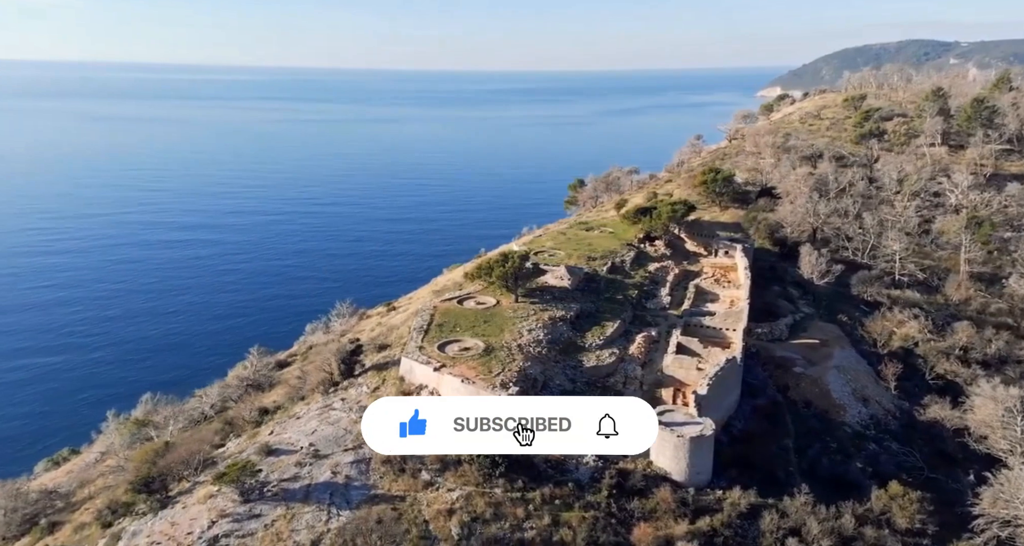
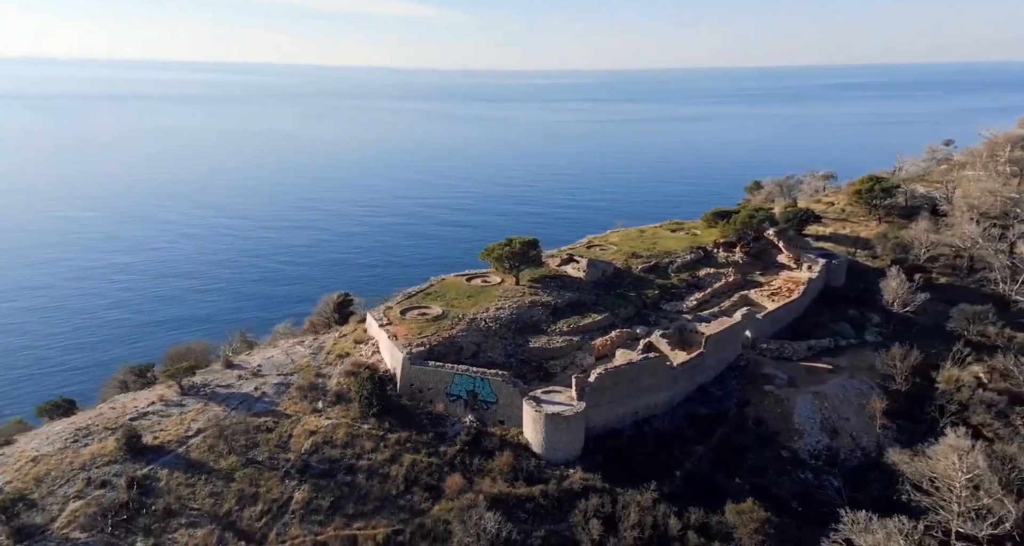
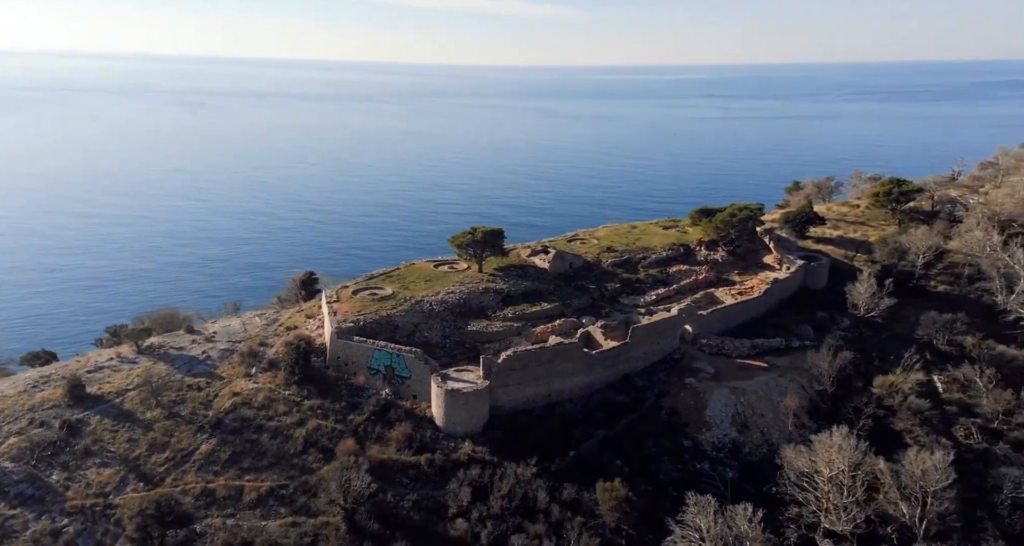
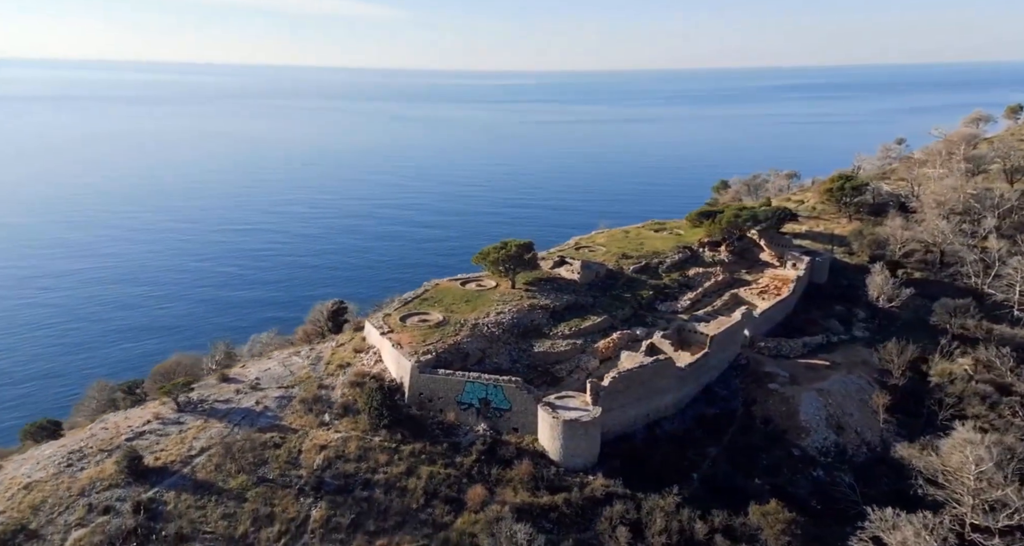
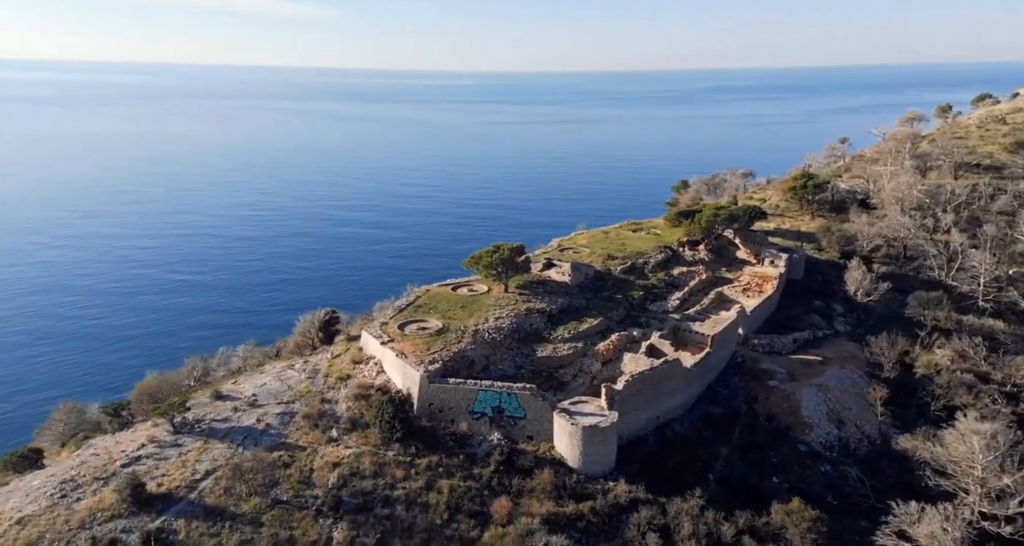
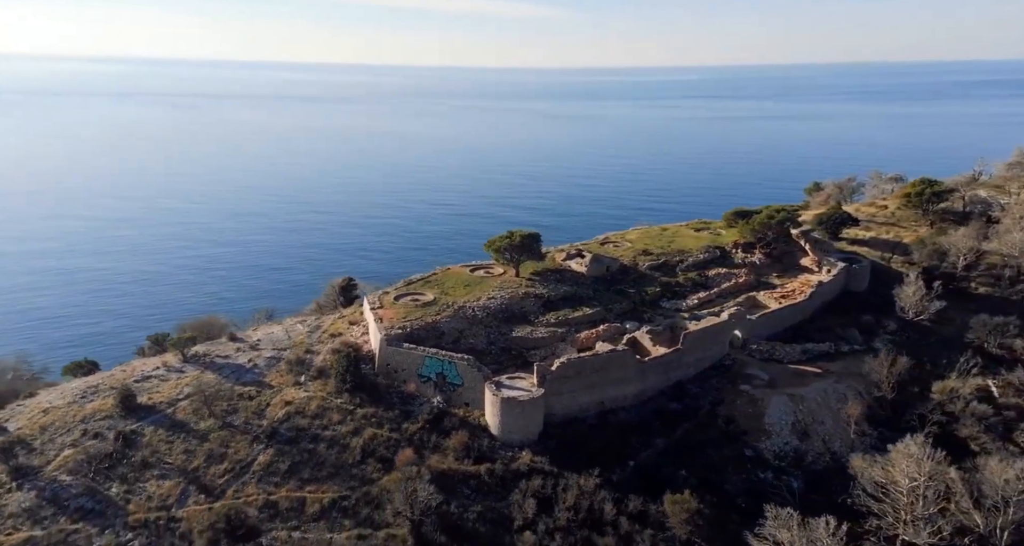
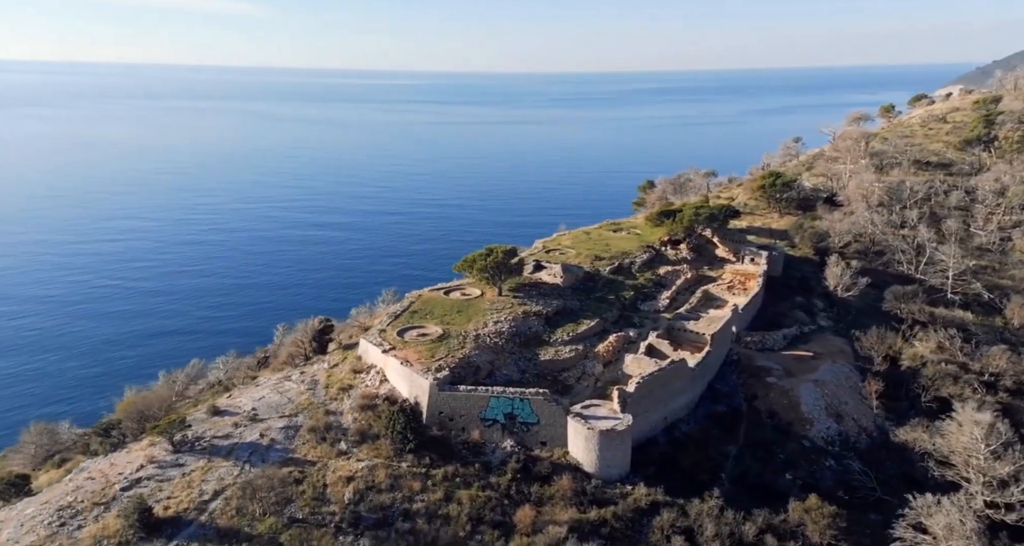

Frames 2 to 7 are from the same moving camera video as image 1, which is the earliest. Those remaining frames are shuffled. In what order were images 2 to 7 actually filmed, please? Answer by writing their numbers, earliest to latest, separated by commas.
7, 5, 4, 2, 6, 3
